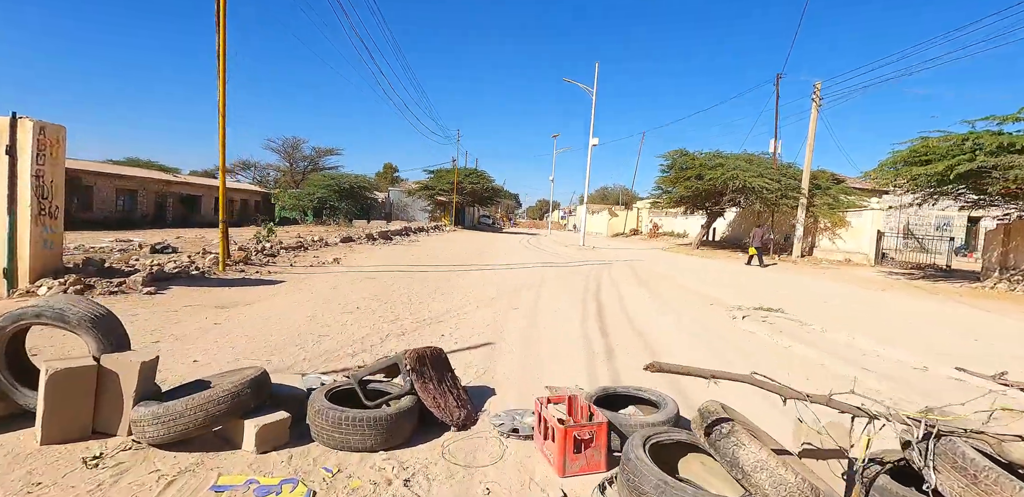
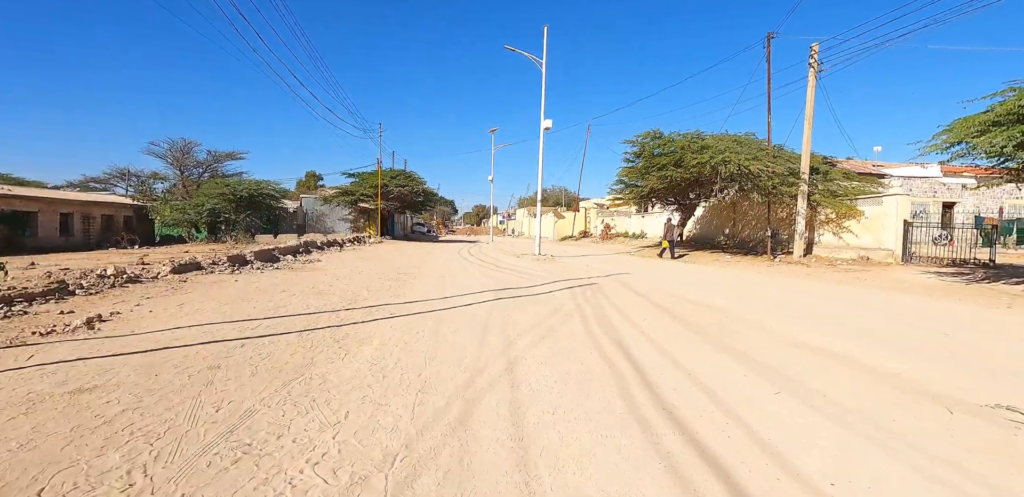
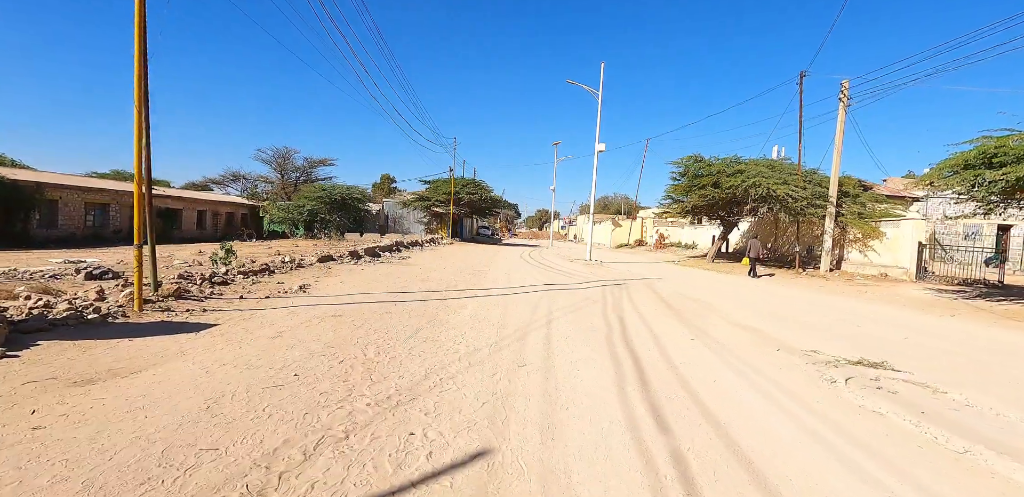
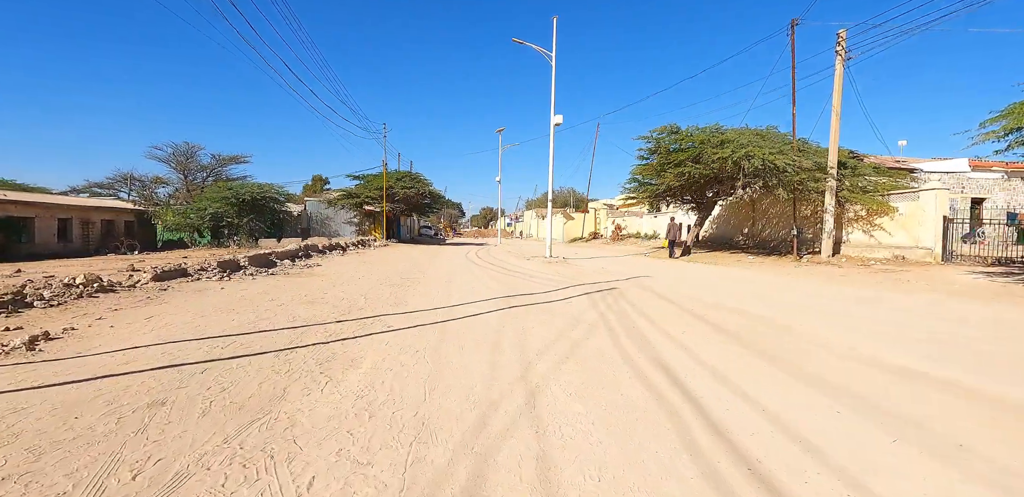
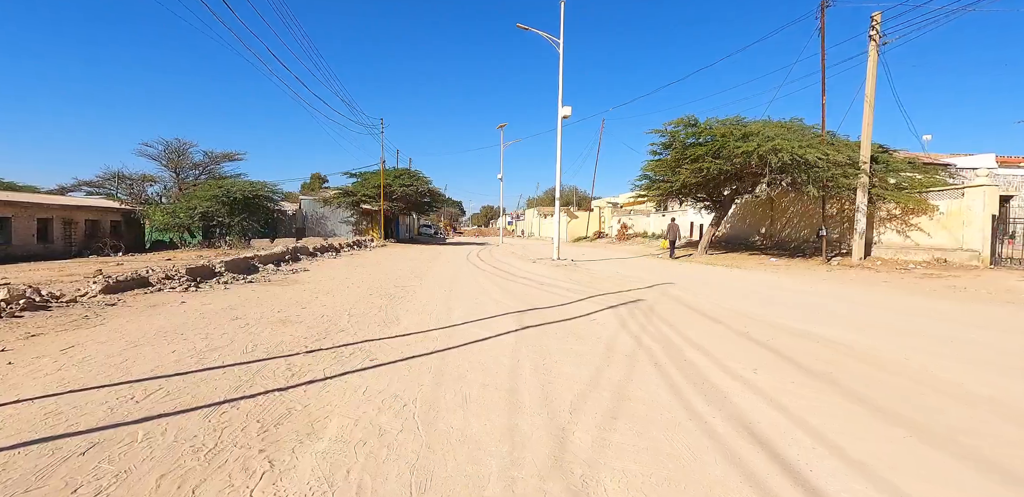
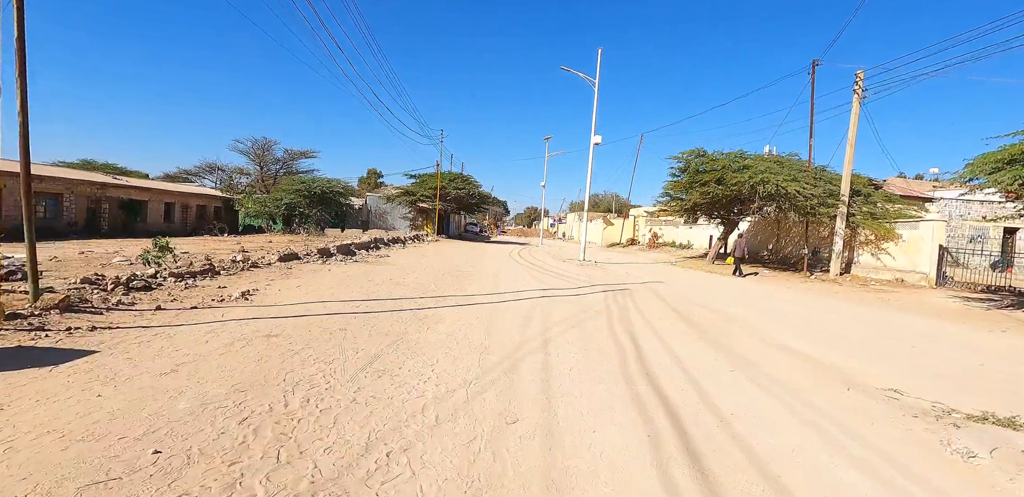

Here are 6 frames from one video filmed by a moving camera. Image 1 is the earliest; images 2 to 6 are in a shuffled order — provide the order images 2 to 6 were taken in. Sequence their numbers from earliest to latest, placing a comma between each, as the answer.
3, 6, 2, 4, 5
